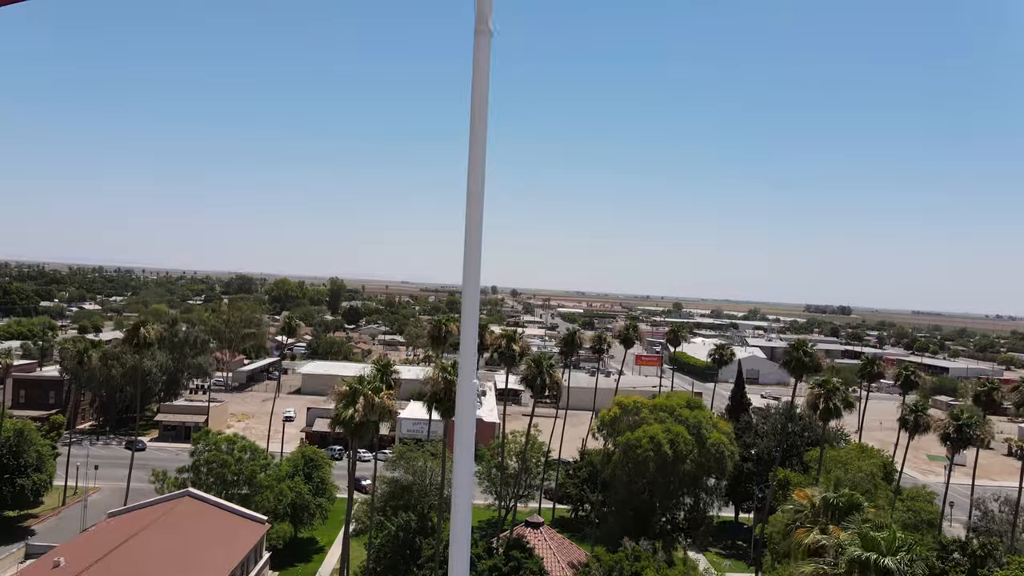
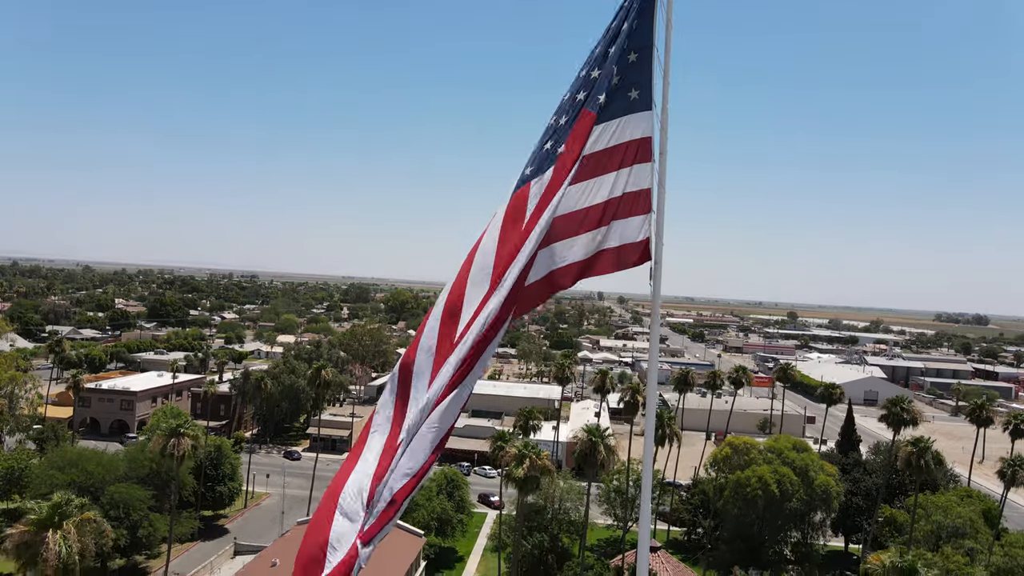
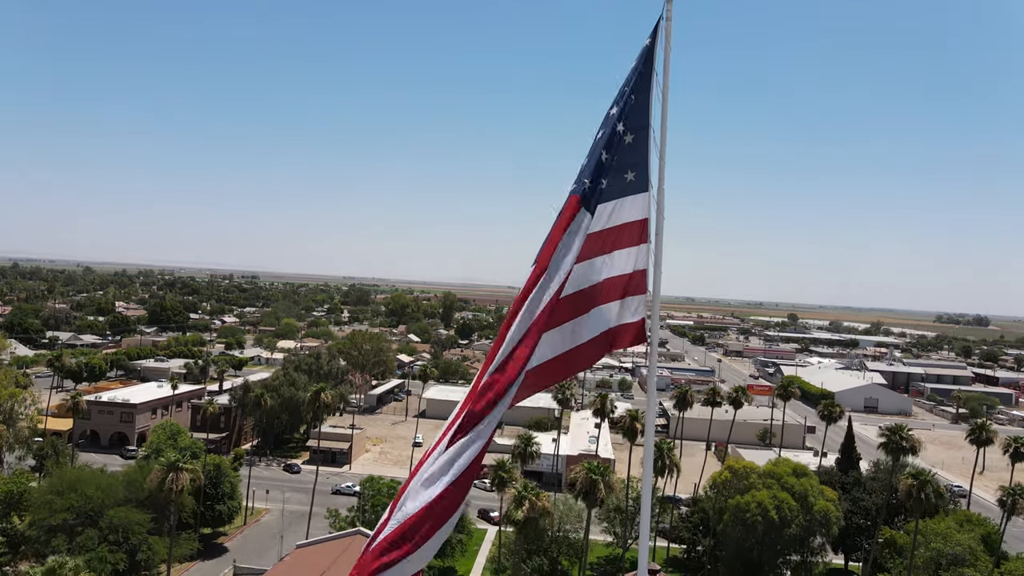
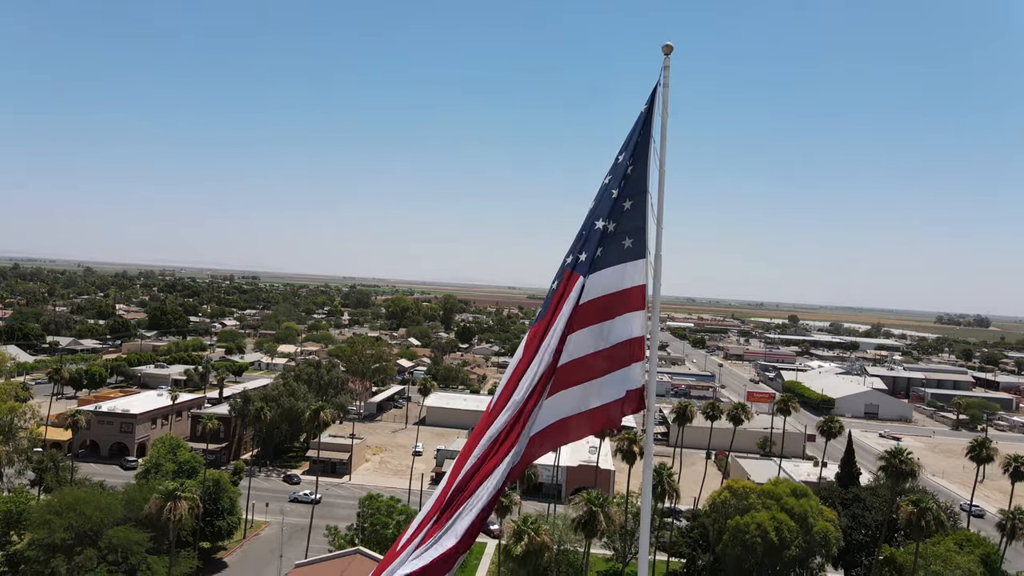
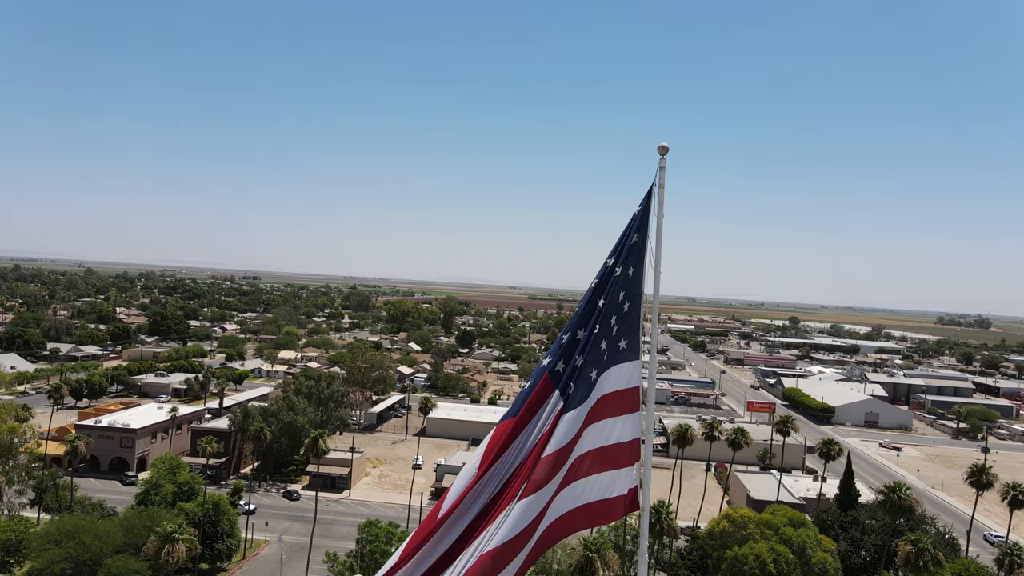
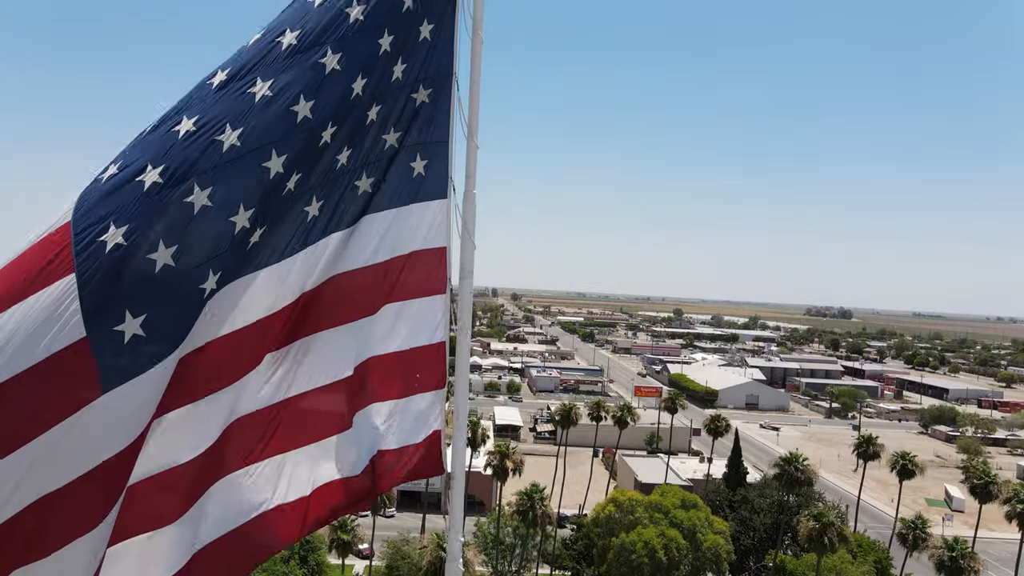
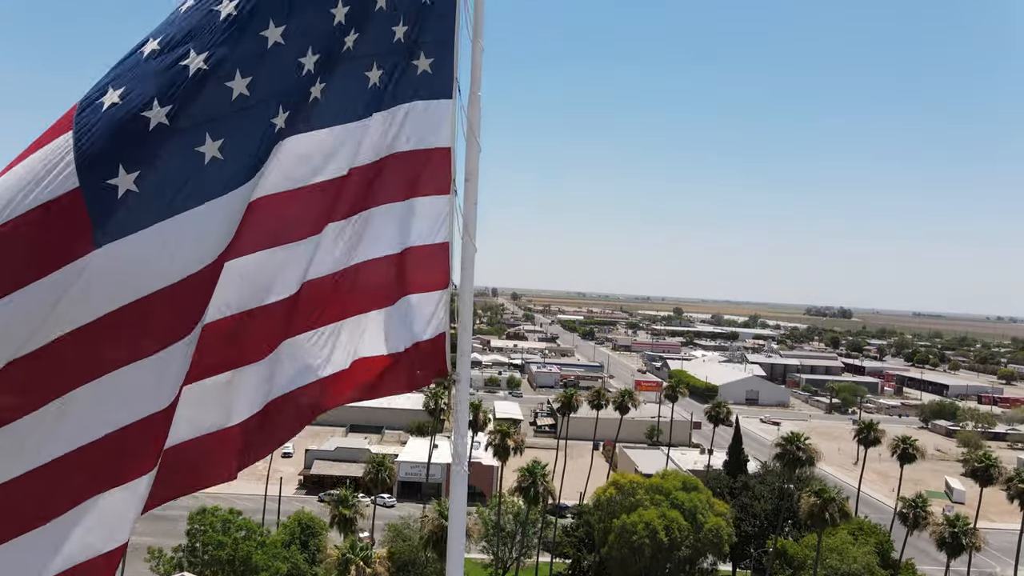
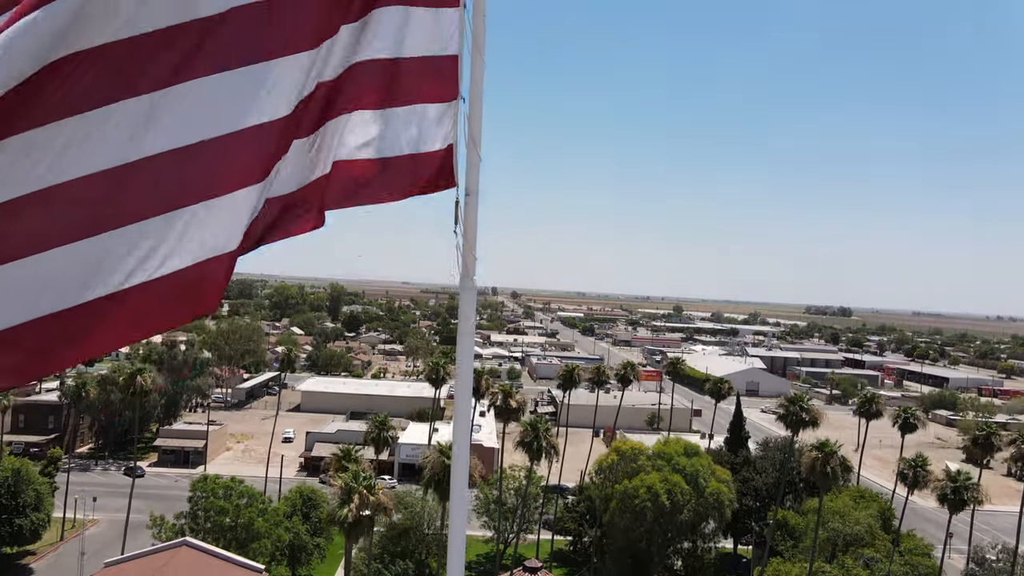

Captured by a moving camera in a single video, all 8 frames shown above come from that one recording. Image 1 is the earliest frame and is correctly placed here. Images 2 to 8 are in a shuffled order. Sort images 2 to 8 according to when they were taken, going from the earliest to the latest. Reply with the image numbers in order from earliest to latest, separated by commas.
8, 7, 6, 5, 4, 3, 2
